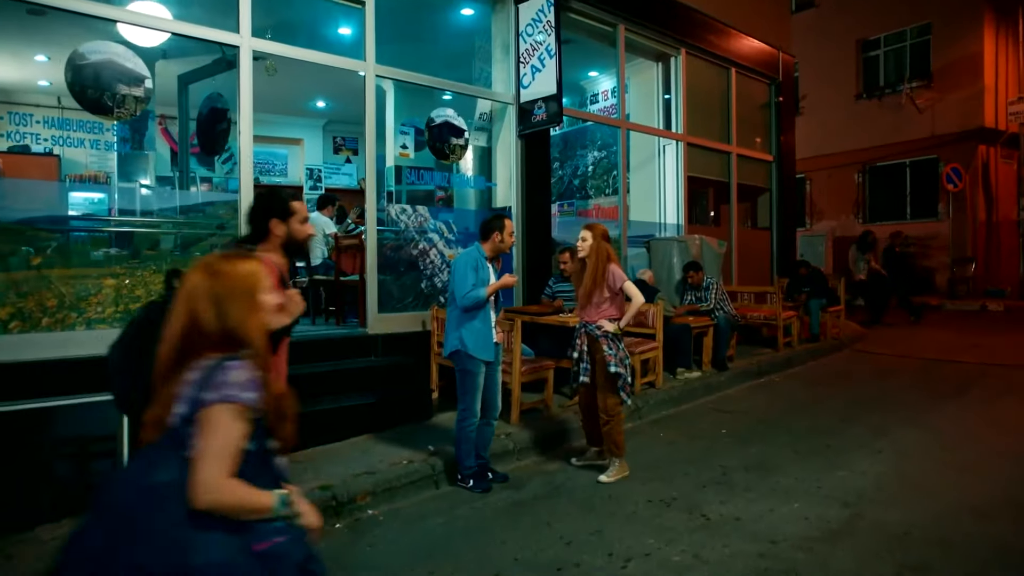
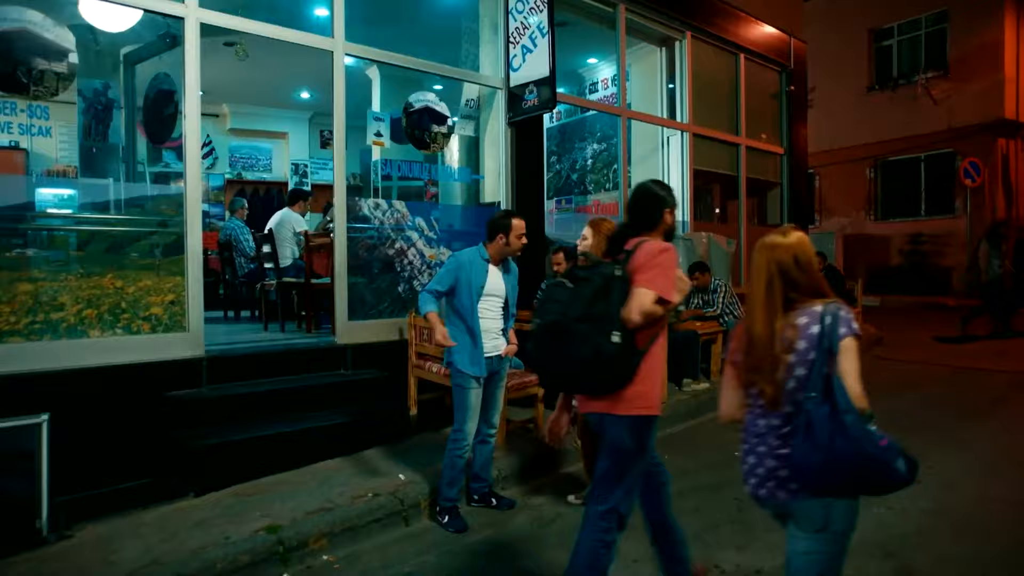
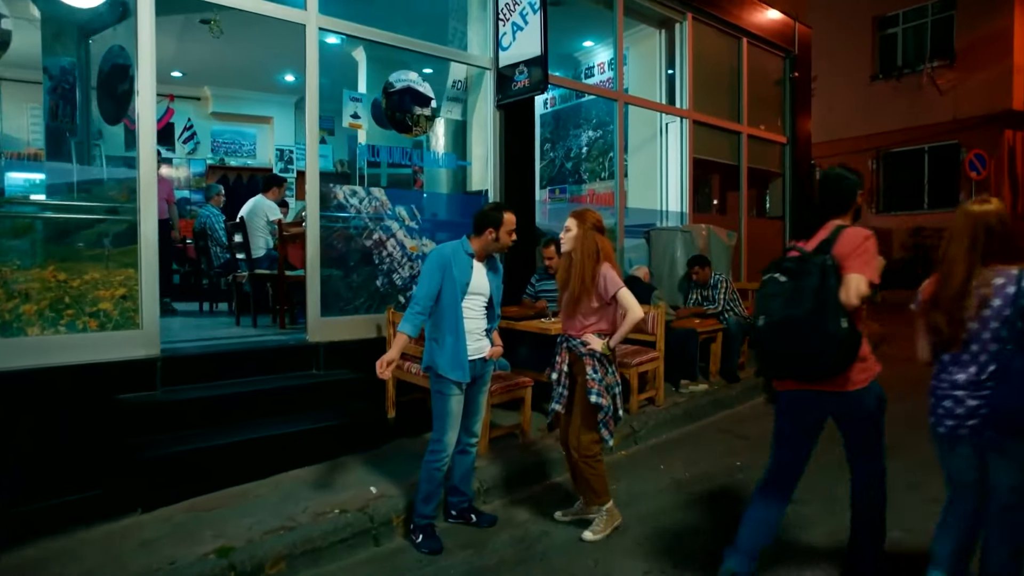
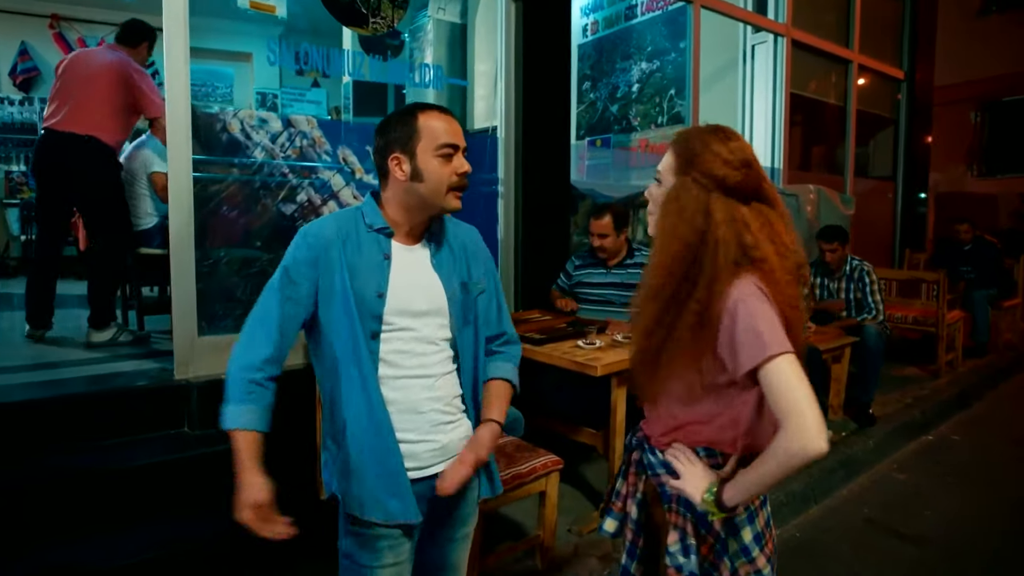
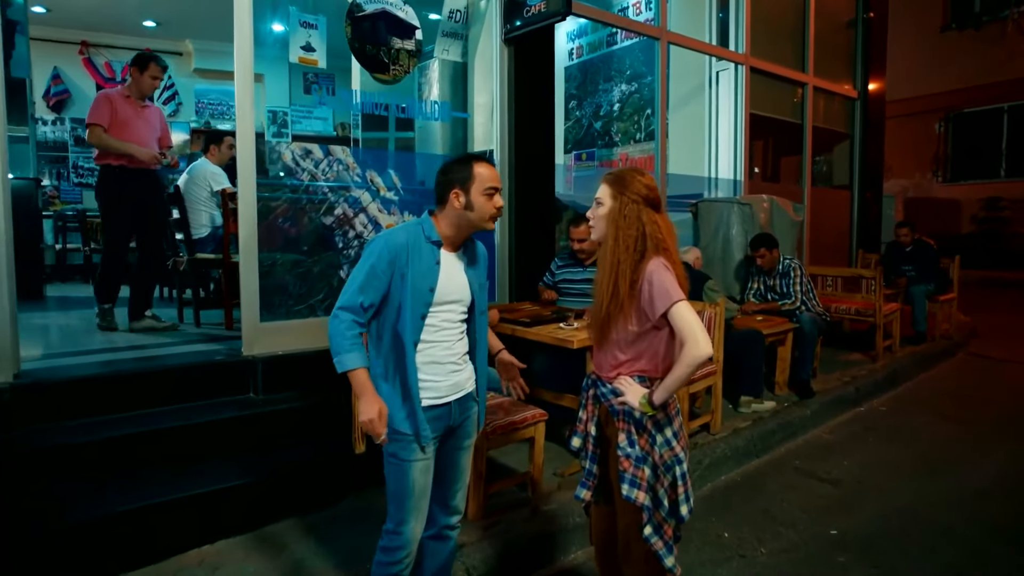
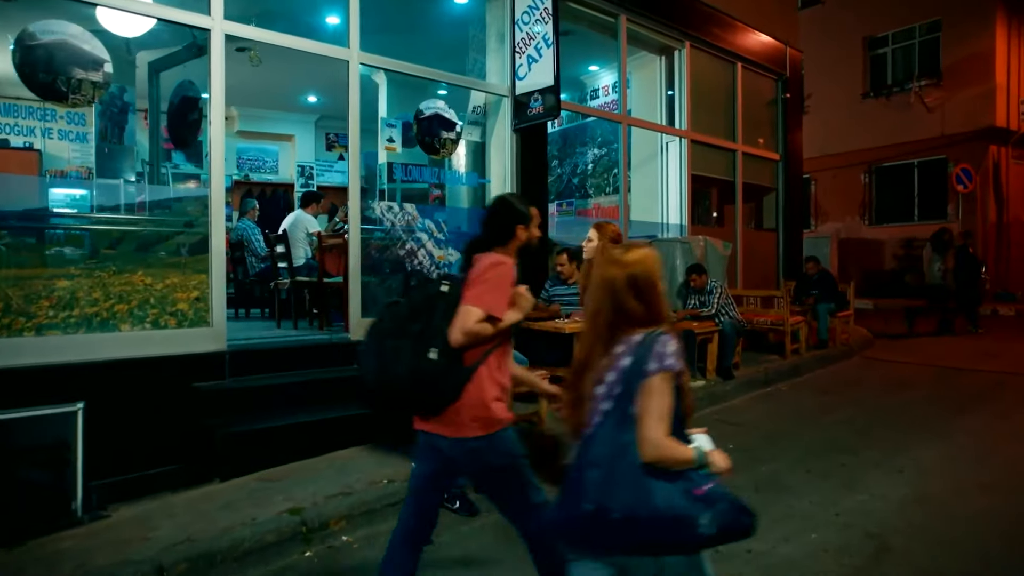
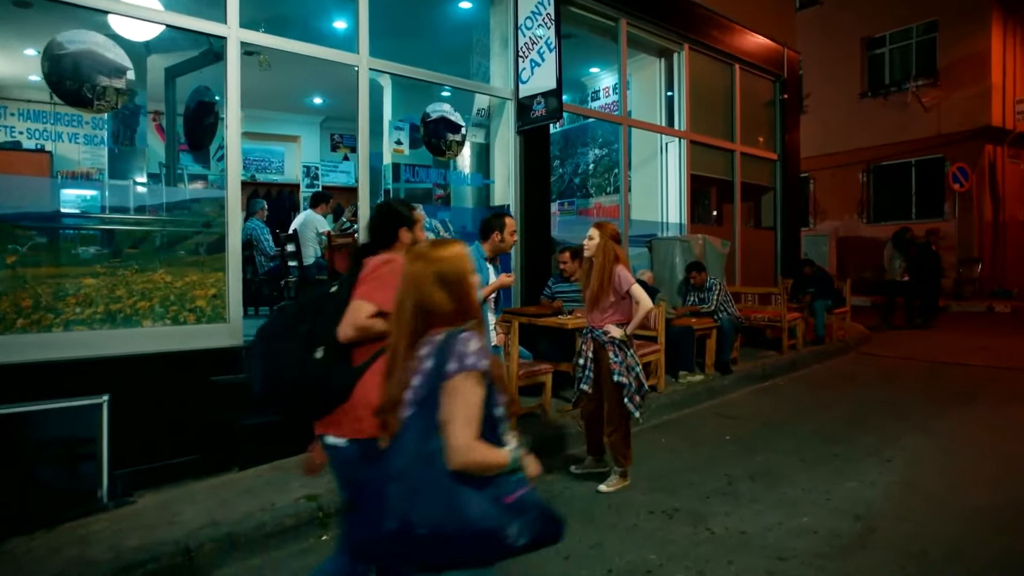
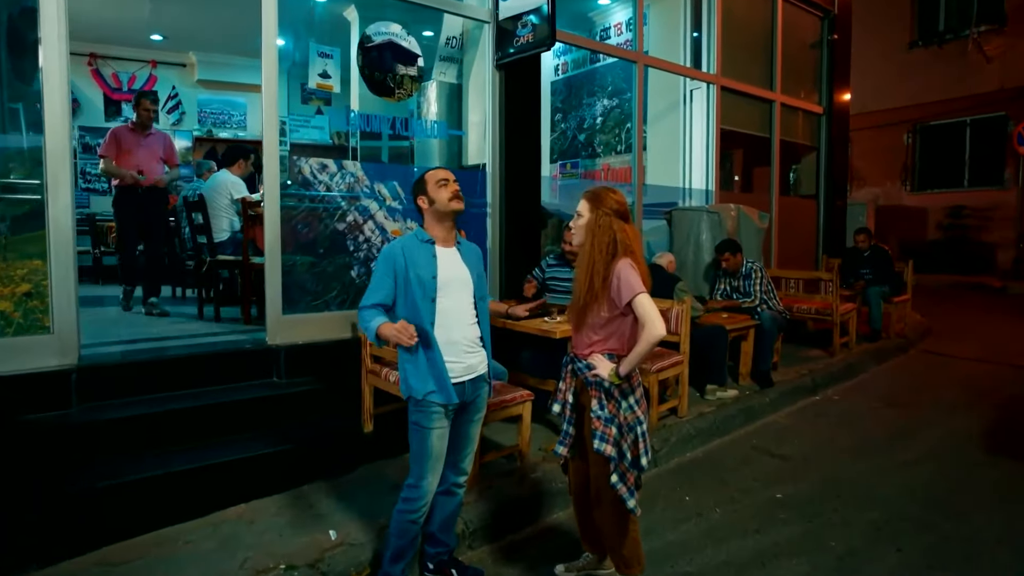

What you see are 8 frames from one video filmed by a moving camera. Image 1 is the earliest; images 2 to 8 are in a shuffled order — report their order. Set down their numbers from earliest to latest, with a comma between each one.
7, 6, 2, 3, 8, 5, 4
